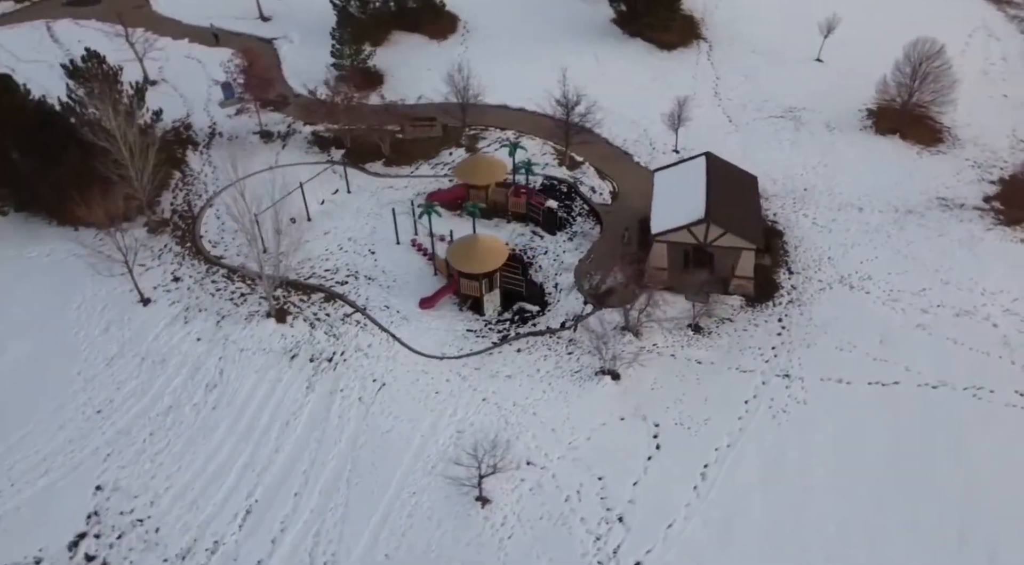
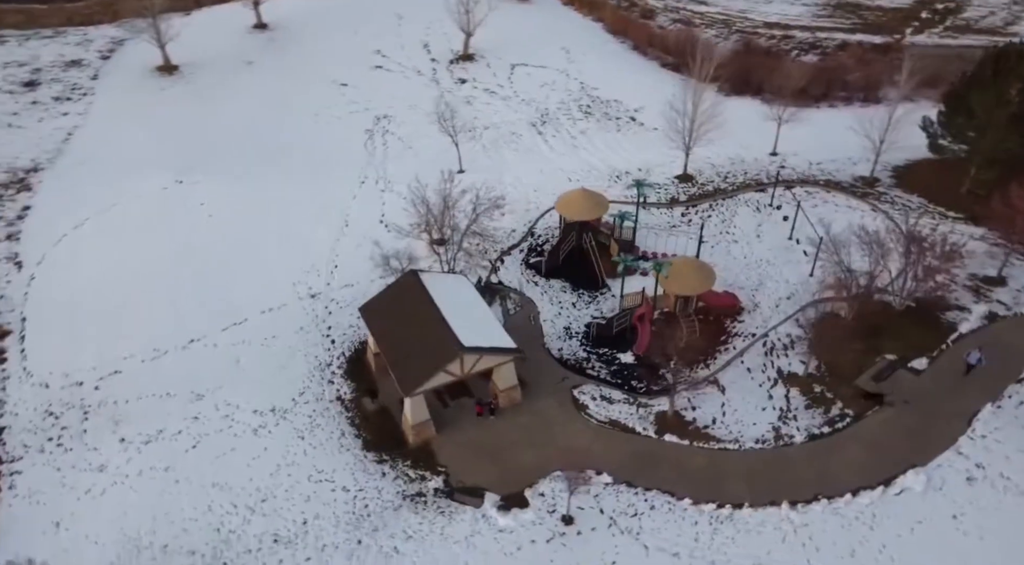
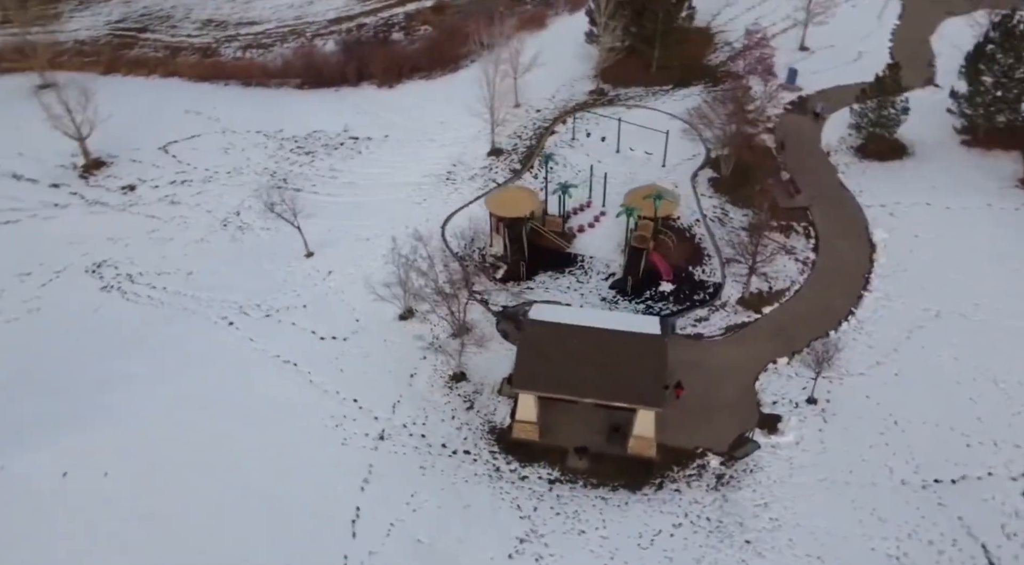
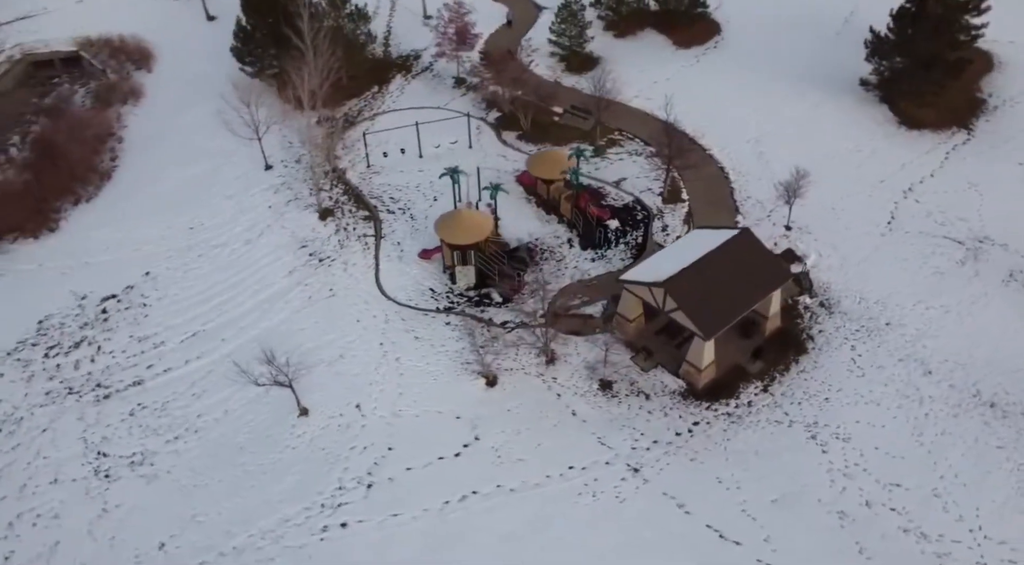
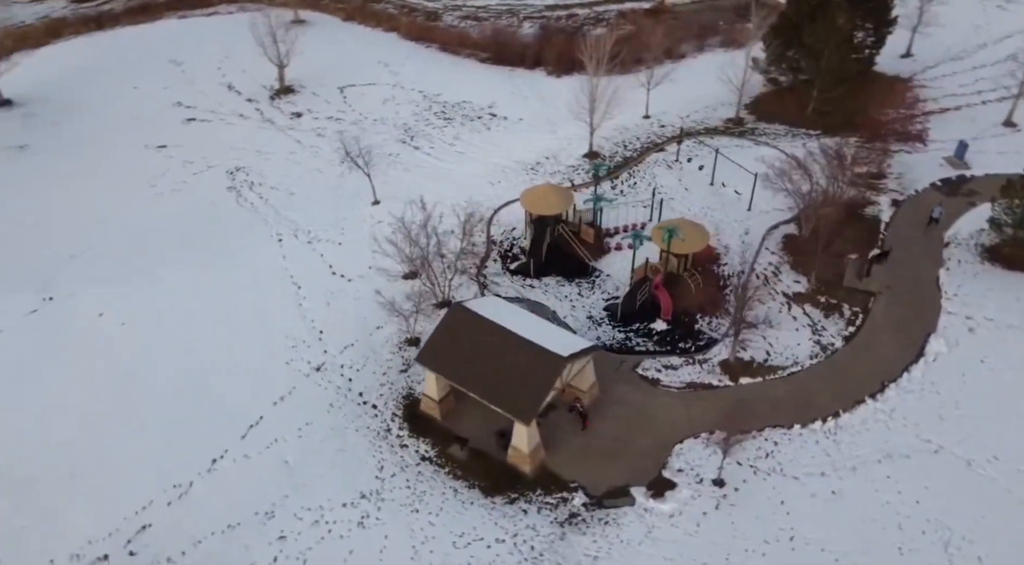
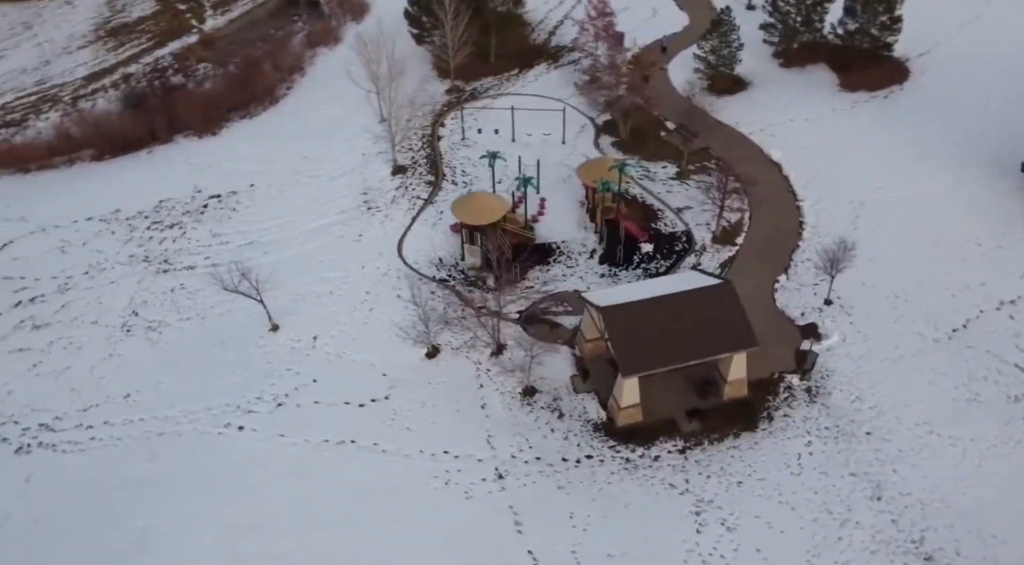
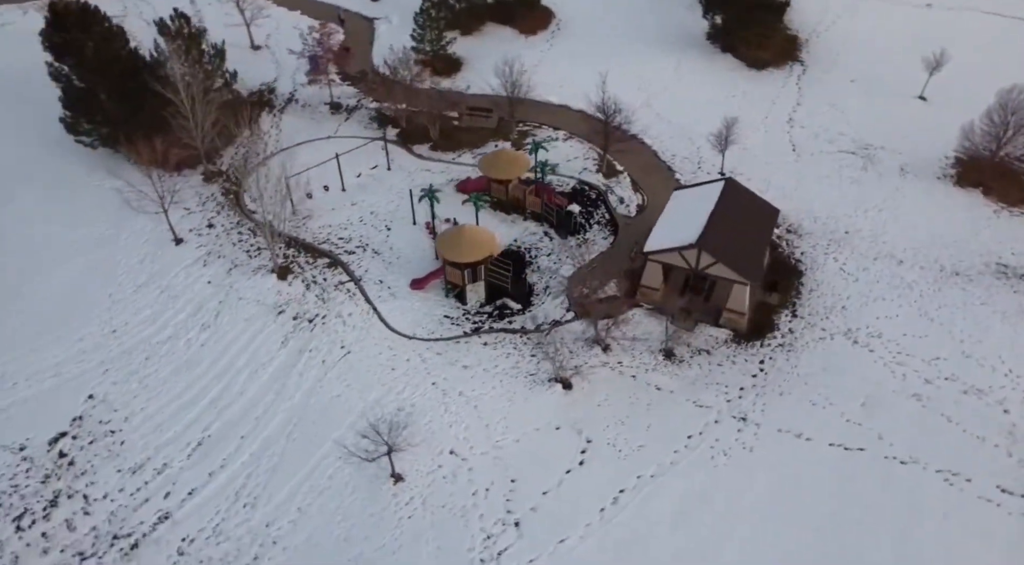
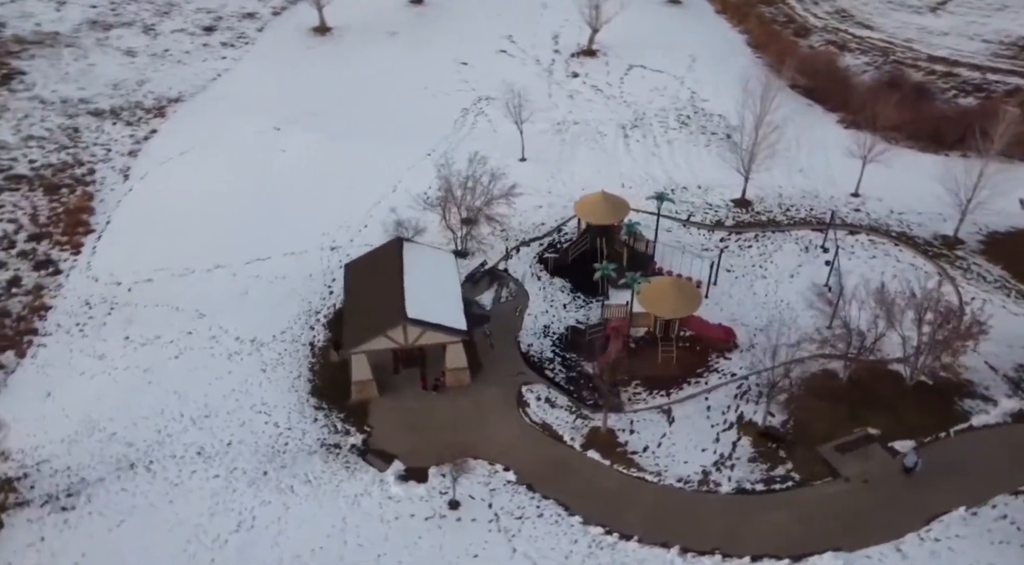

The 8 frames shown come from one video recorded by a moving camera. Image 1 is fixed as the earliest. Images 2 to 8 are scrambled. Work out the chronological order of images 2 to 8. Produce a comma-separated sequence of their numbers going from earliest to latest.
7, 4, 6, 3, 5, 2, 8
